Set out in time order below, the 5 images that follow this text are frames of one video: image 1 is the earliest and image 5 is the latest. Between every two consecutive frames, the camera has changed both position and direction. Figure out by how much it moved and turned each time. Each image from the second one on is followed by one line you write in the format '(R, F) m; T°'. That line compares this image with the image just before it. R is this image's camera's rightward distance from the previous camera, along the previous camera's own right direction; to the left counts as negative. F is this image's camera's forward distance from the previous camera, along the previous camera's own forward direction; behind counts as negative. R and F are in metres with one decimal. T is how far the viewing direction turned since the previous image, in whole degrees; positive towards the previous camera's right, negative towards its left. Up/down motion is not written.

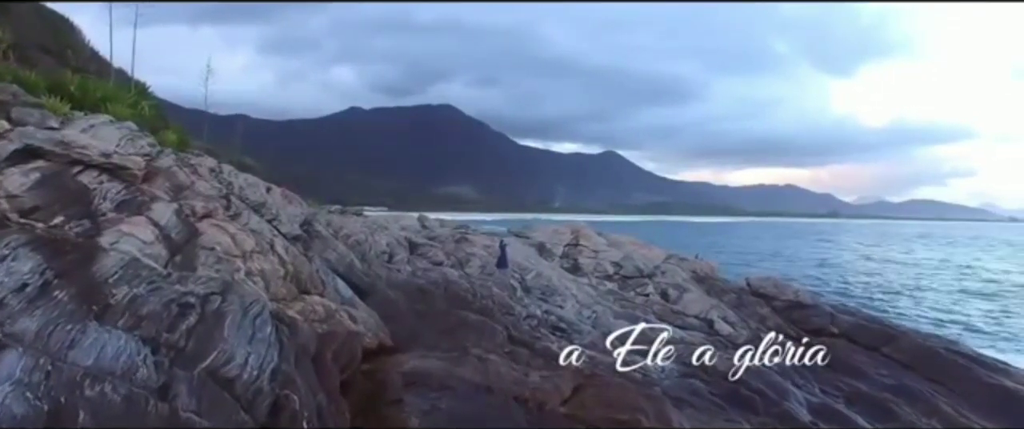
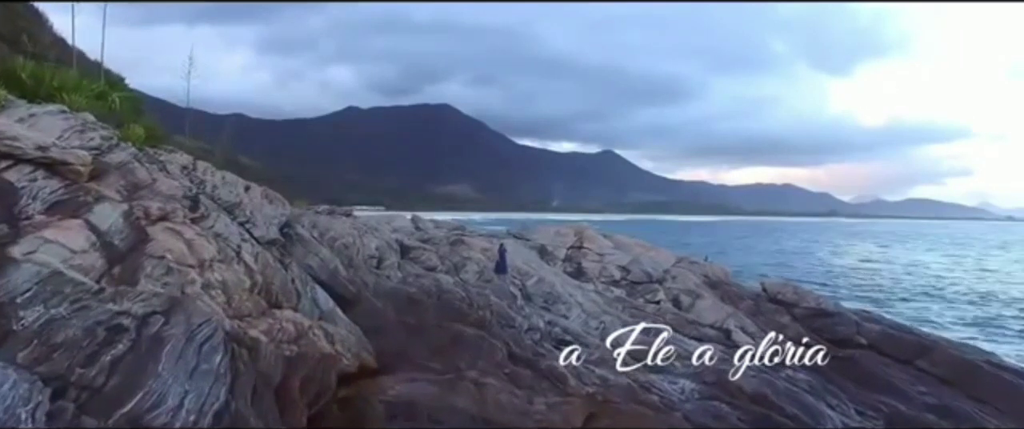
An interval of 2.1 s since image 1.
(-0.1, +1.7) m; 0°
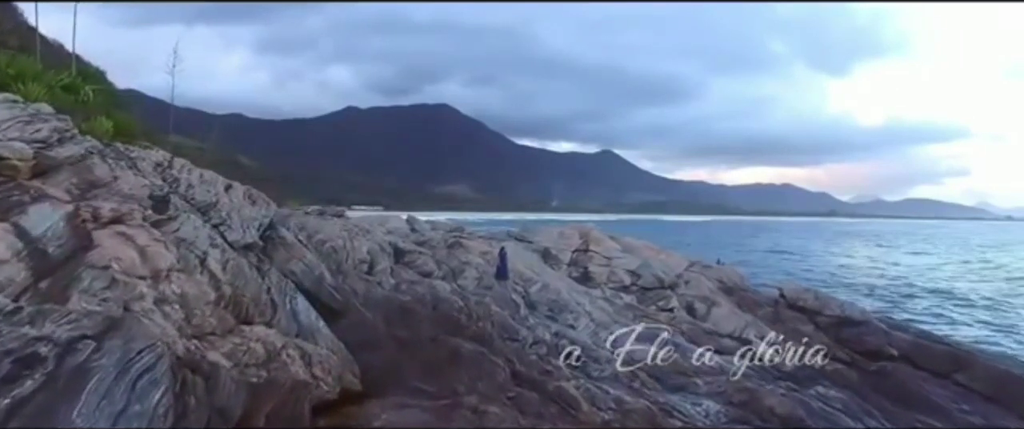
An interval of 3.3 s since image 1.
(-0.1, +1.5) m; 0°
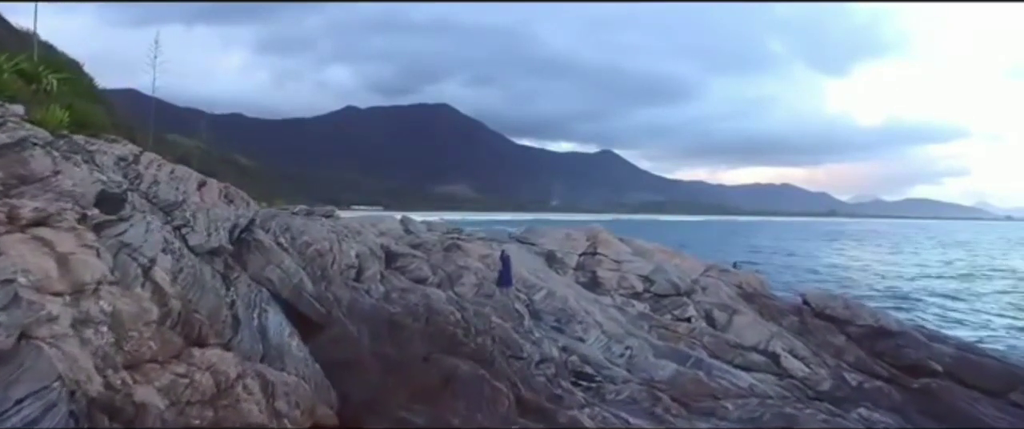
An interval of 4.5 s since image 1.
(-0.1, +1.7) m; 0°
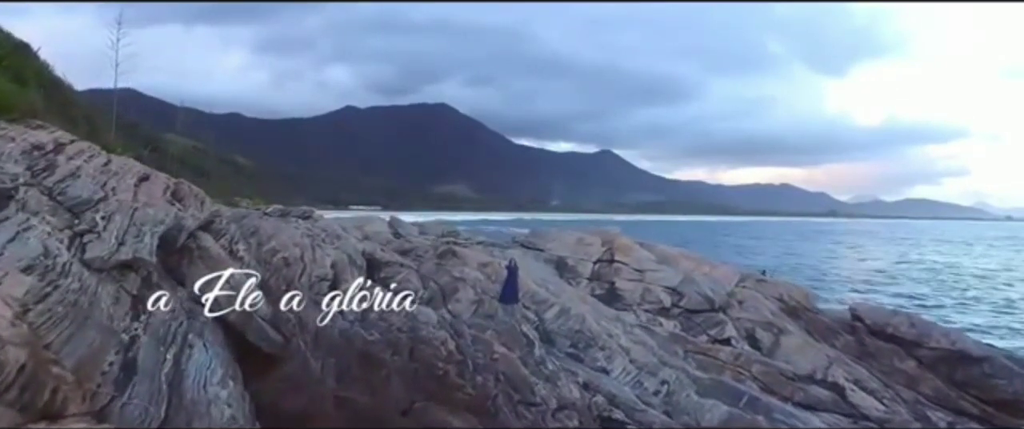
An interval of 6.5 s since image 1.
(-0.1, +2.9) m; 0°
